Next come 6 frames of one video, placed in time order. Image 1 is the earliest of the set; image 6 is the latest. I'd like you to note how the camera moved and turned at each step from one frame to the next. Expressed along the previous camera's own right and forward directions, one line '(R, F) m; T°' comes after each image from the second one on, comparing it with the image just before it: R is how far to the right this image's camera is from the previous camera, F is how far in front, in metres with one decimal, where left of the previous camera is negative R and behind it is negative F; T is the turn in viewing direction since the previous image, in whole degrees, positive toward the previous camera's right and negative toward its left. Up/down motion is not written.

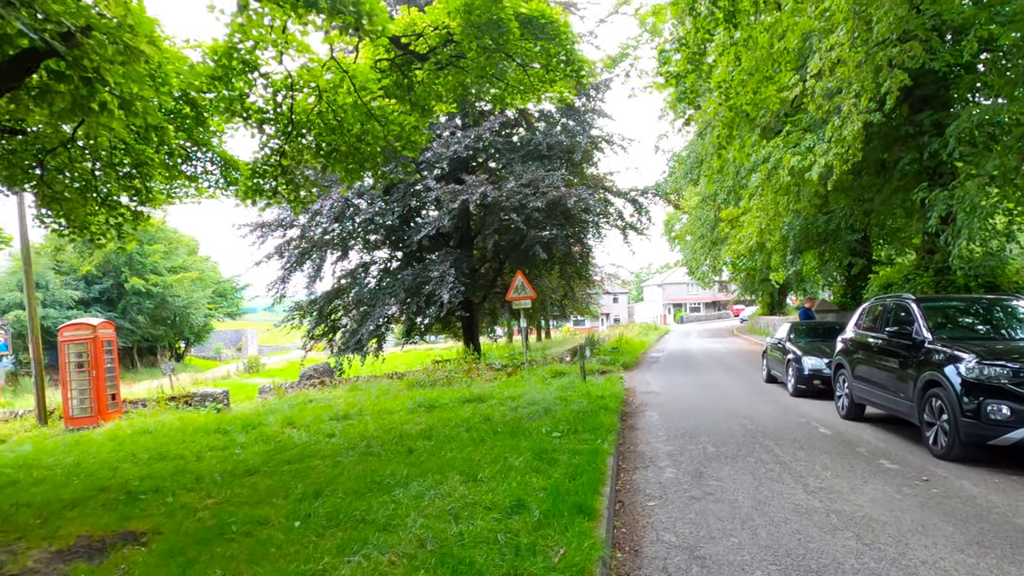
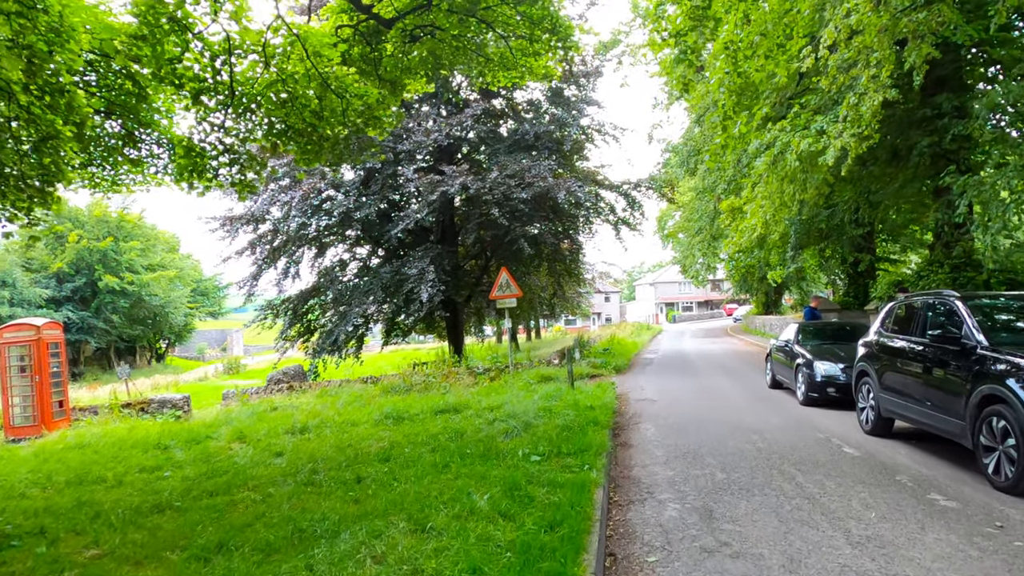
(+0.2, +1.0) m; +1°
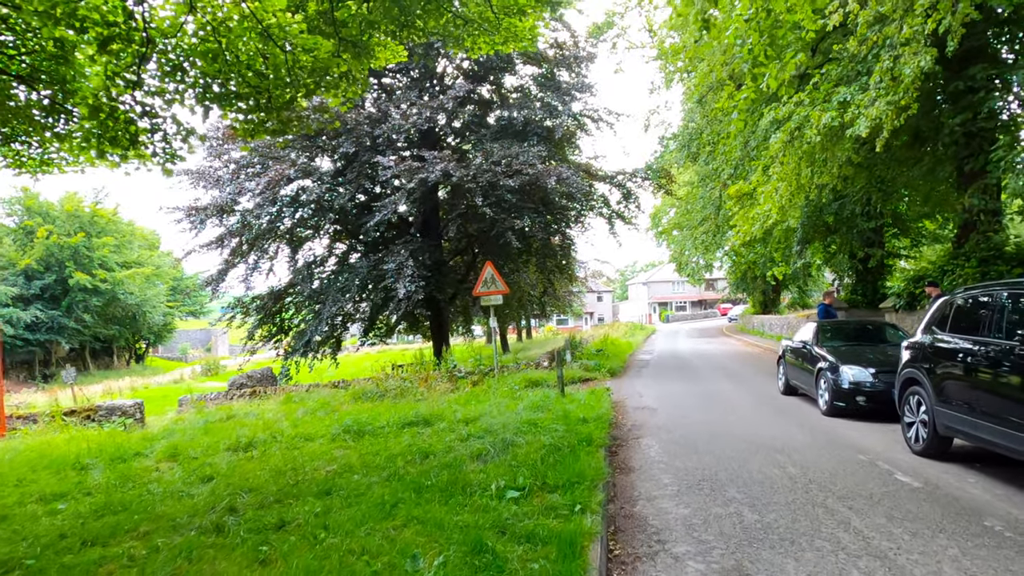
(+0.1, +1.2) m; +1°
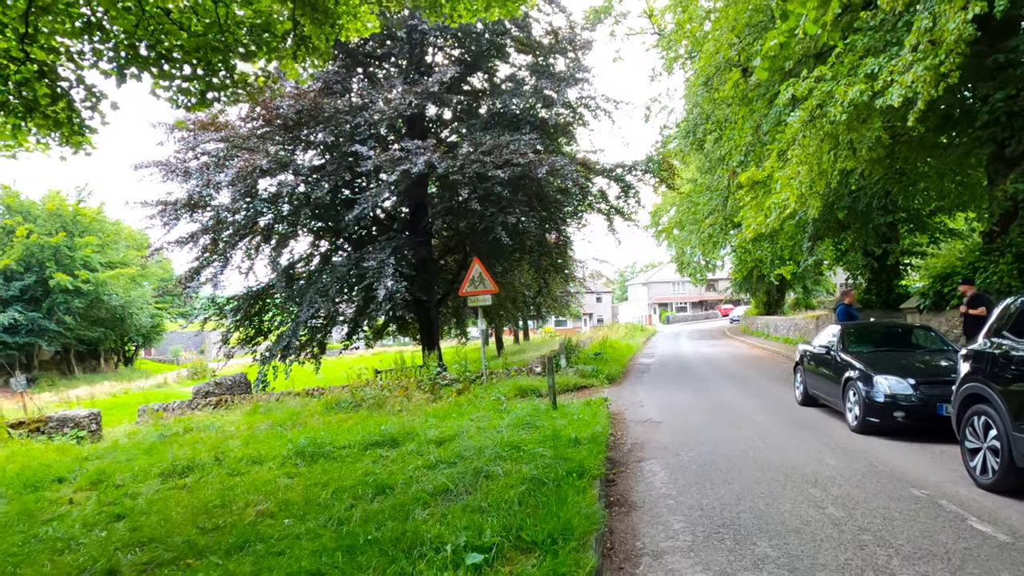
(+0.2, +1.0) m; 0°
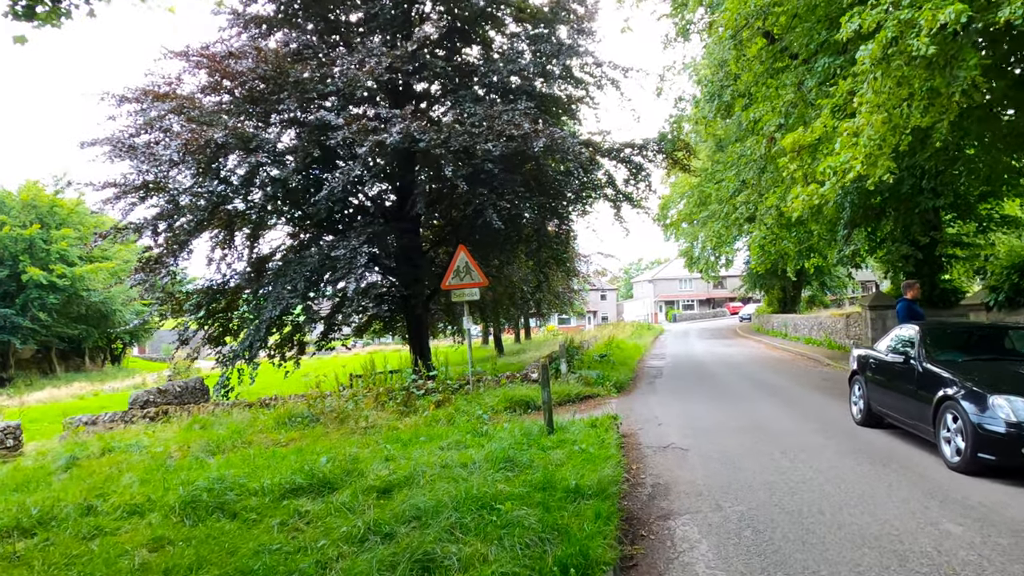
(+0.2, +1.8) m; 0°
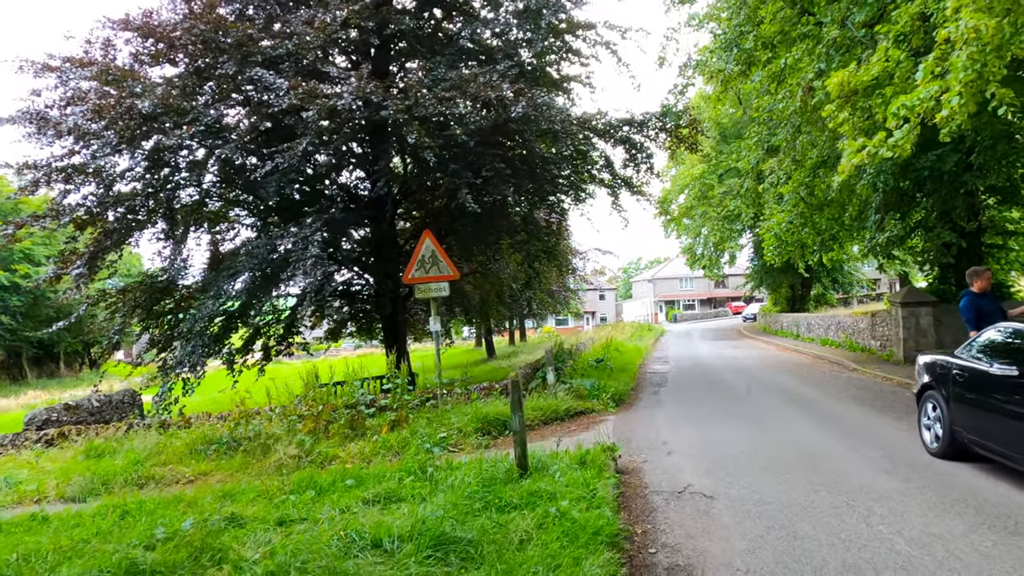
(+0.3, +1.7) m; 0°
